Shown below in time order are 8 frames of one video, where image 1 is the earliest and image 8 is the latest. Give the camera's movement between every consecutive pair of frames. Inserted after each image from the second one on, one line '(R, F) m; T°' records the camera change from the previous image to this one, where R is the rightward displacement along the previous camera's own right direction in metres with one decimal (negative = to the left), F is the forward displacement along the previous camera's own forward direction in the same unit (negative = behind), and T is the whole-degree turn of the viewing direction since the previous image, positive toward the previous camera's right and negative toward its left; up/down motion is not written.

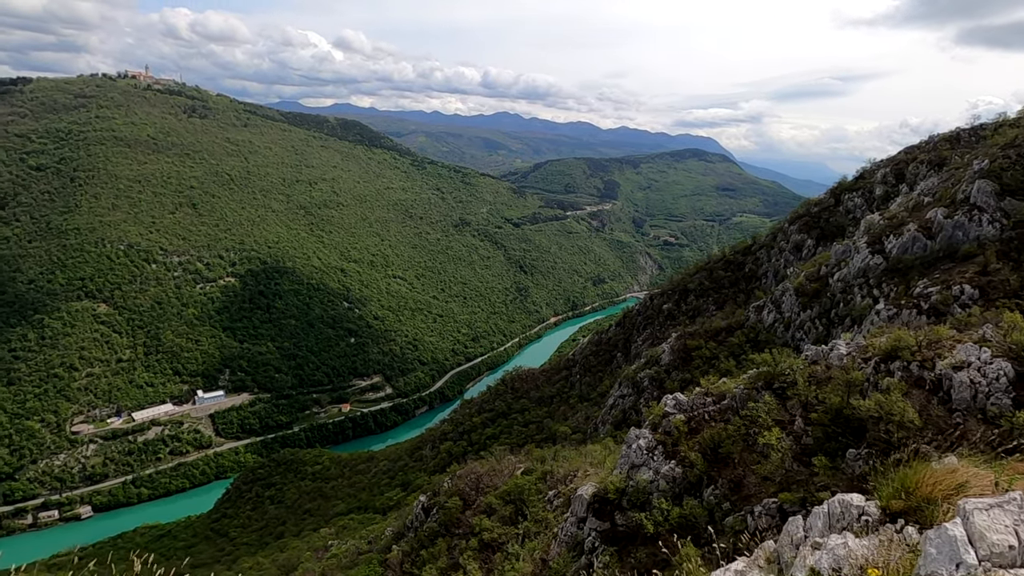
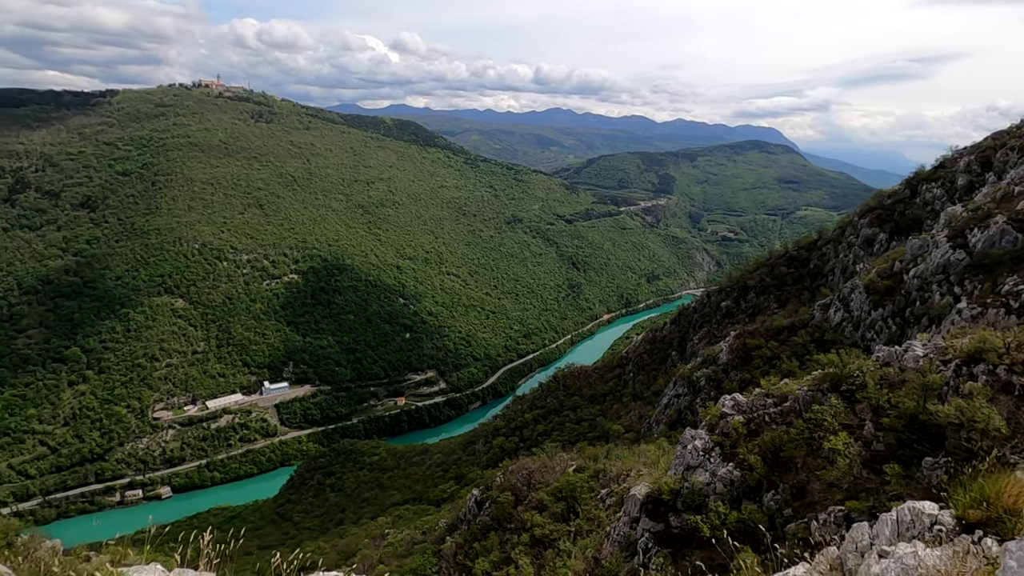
(0.0, -0.1) m; -6°
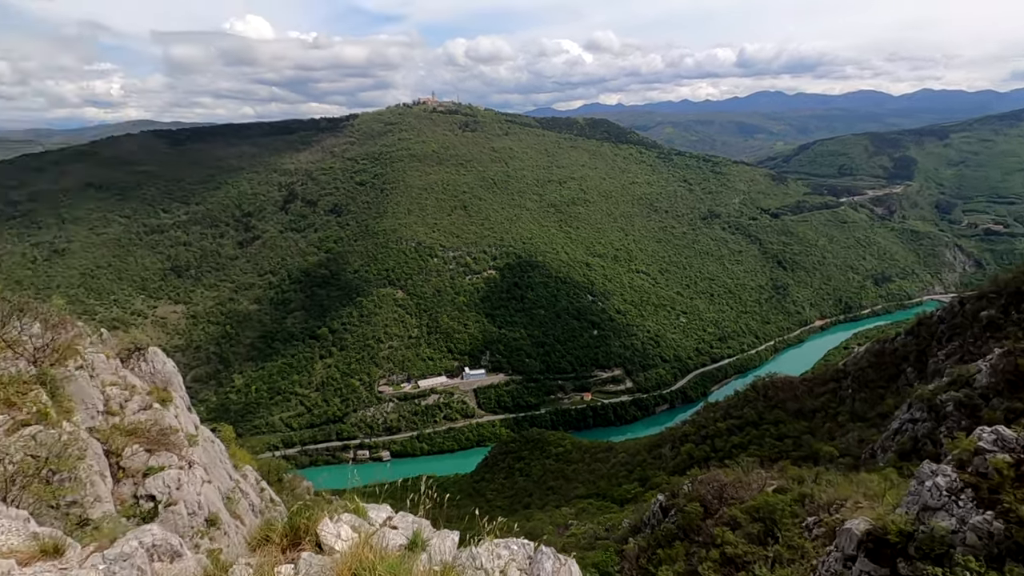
(0.0, -0.2) m; -20°
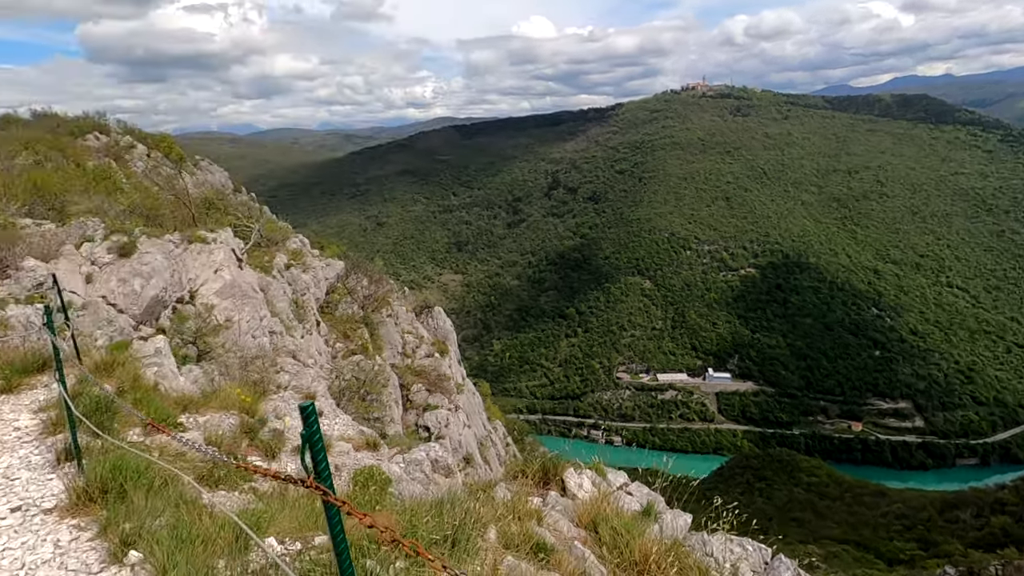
(0.0, -0.3) m; -26°
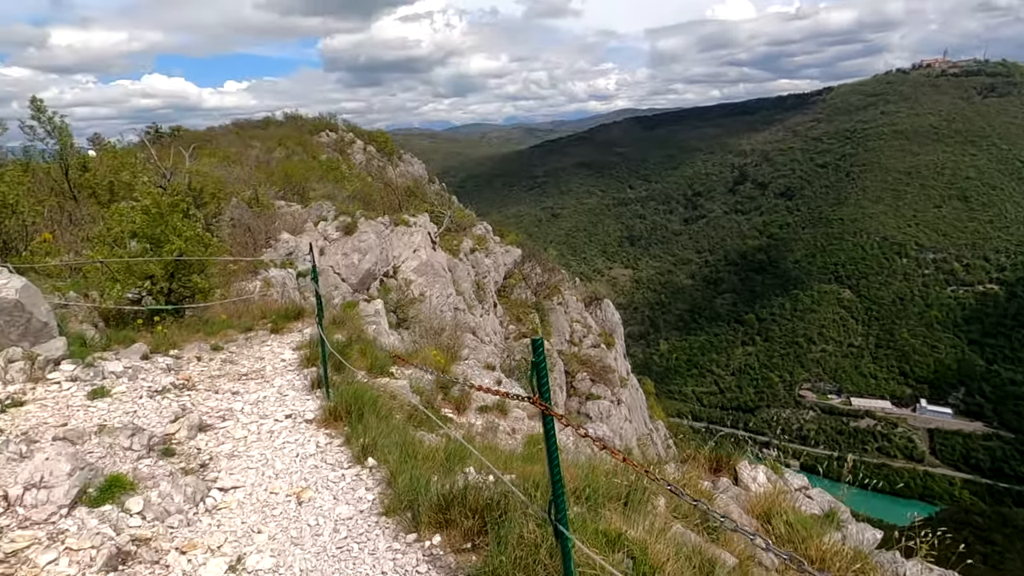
(-0.1, -0.4) m; -18°
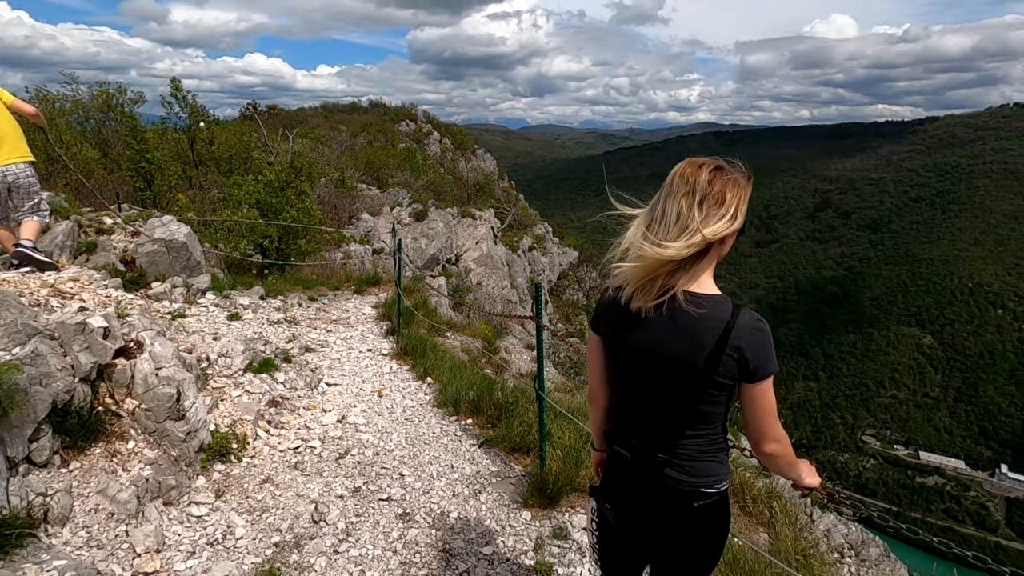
(+0.3, -1.6) m; -6°
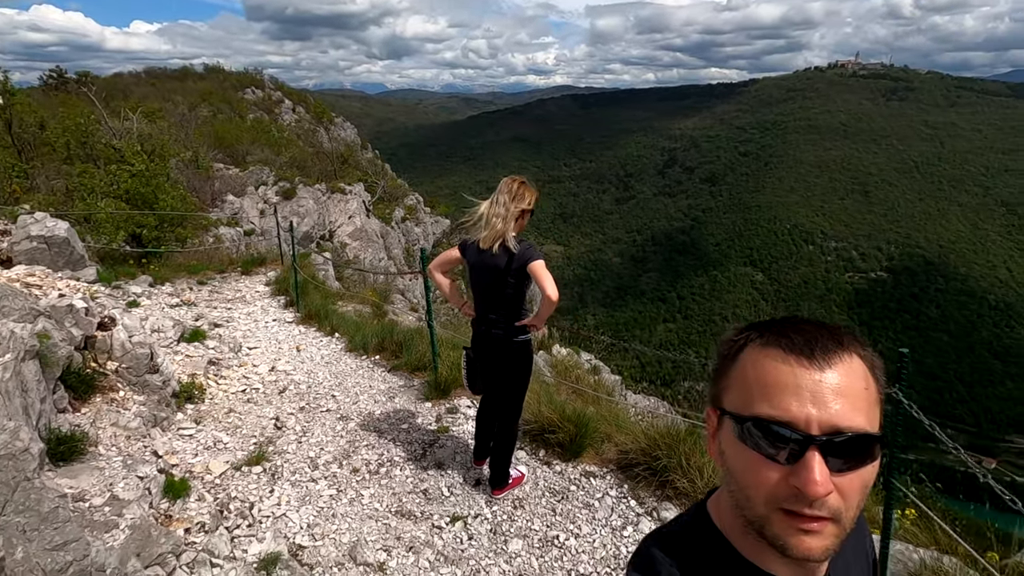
(-0.2, -1.7) m; +13°
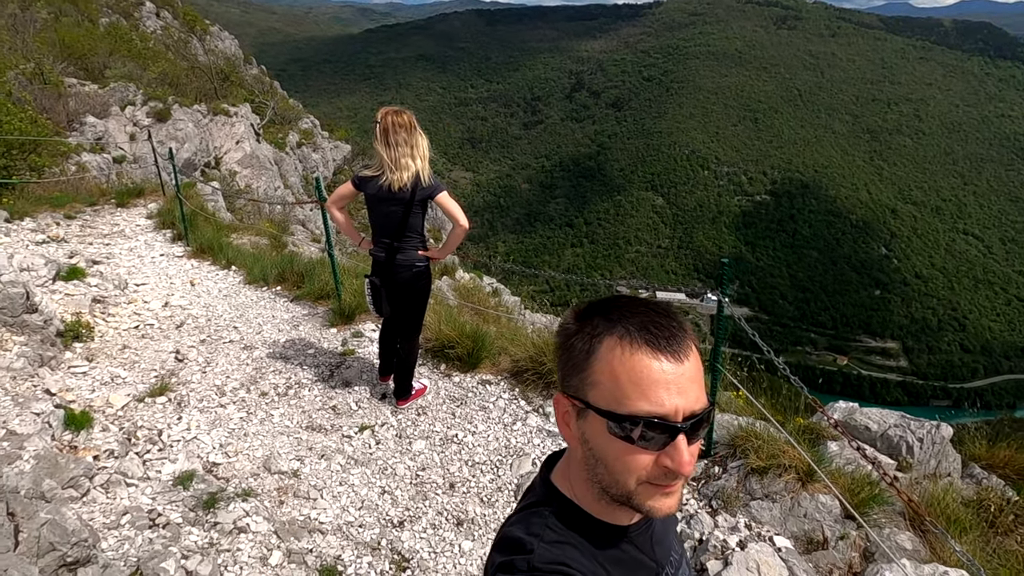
(+0.1, -0.3) m; +9°
